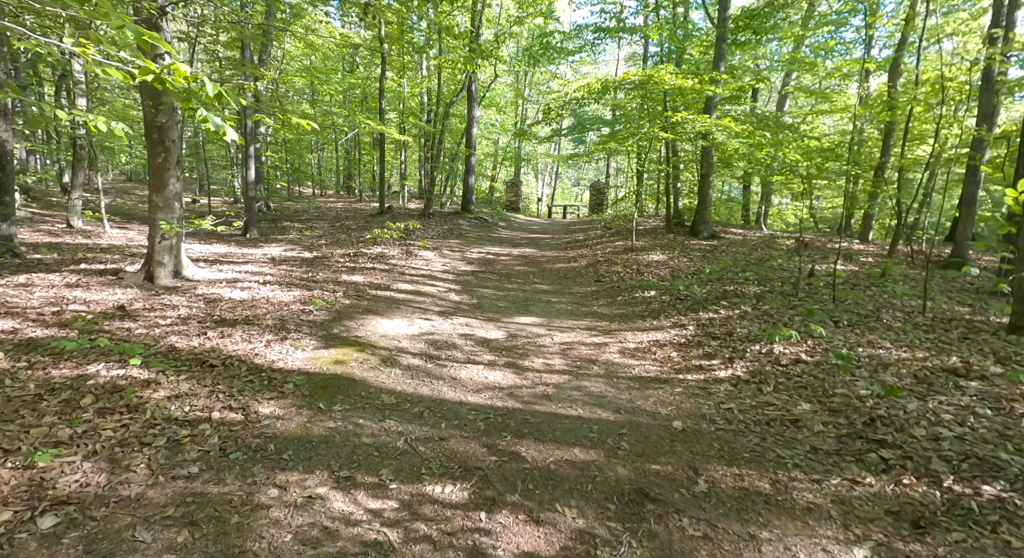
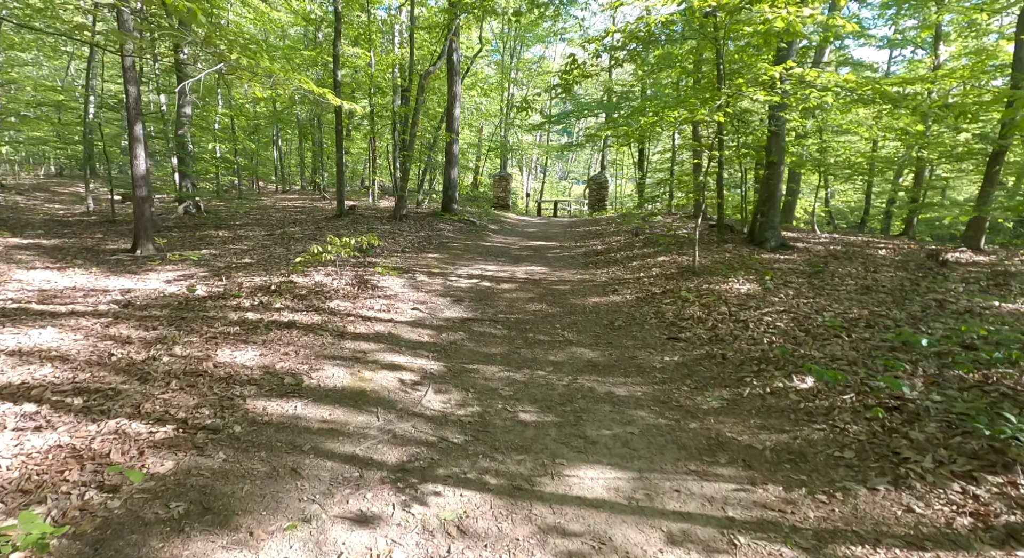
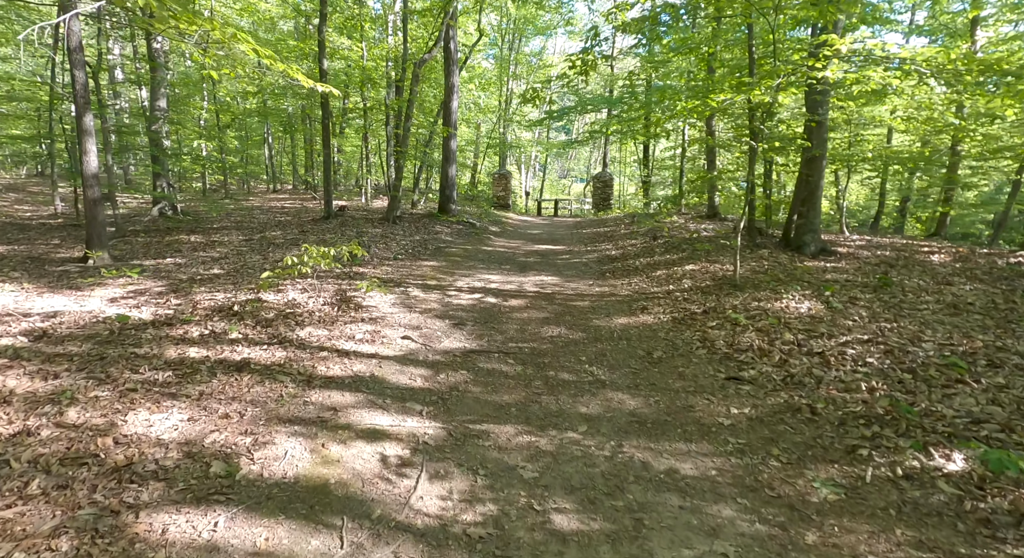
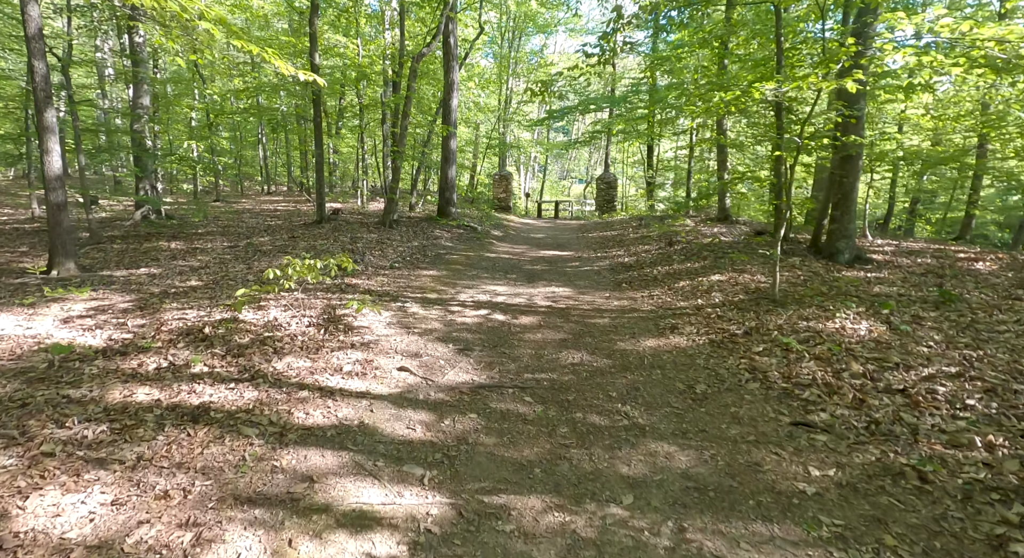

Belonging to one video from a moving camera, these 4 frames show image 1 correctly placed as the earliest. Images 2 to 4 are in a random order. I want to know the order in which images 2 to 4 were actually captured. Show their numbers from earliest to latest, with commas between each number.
2, 3, 4
